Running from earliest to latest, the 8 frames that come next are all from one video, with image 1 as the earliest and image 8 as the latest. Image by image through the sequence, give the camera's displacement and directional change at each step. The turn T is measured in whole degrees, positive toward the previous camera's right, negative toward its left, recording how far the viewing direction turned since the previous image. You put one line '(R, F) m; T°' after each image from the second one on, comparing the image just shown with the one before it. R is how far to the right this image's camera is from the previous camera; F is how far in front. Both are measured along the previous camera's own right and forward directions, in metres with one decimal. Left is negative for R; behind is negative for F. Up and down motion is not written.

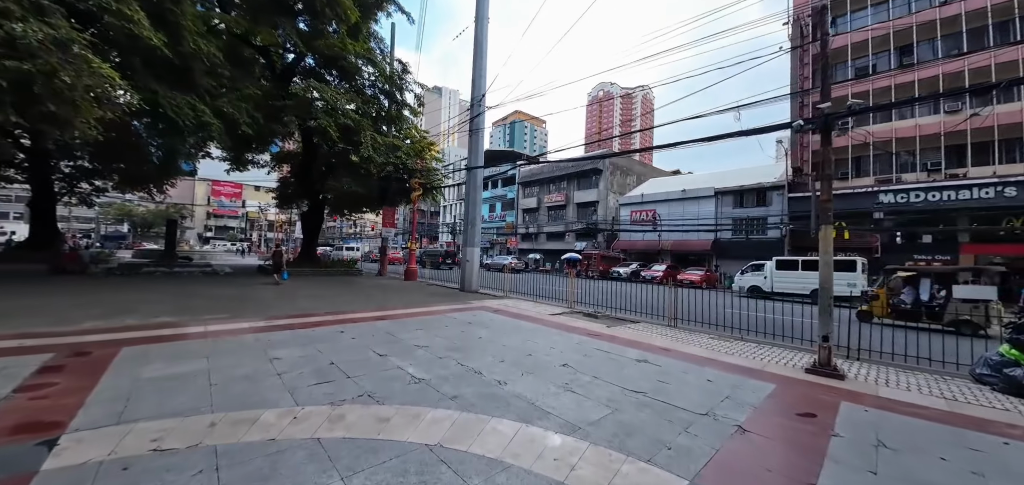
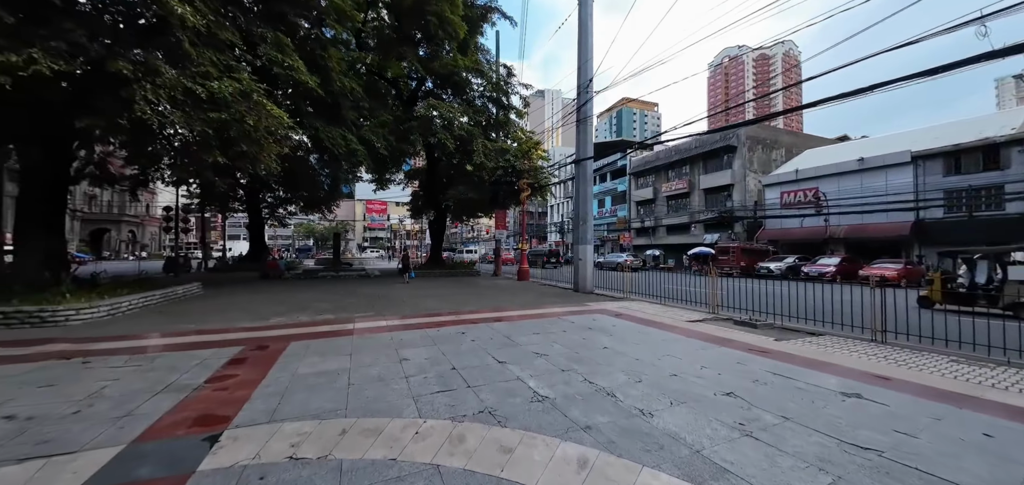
(-0.2, +0.6) m; -17°
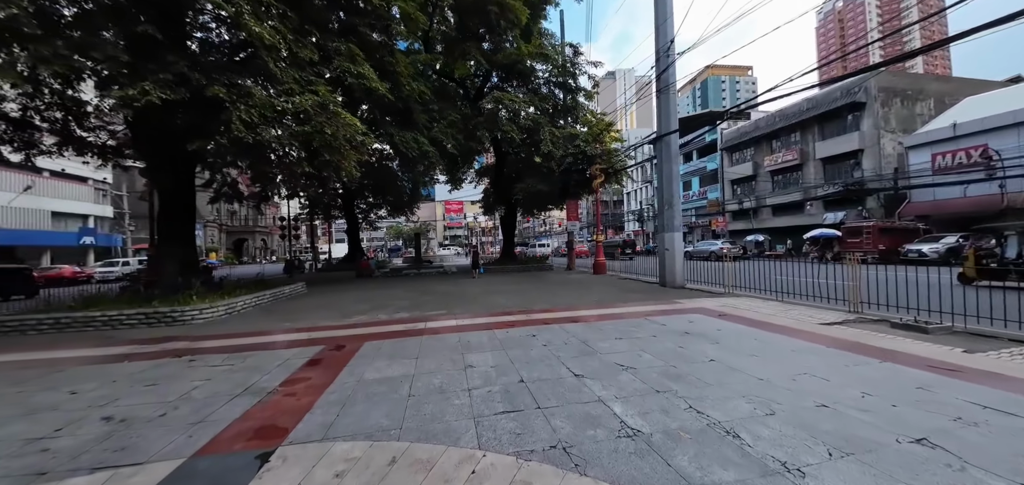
(0.0, +0.7) m; -12°
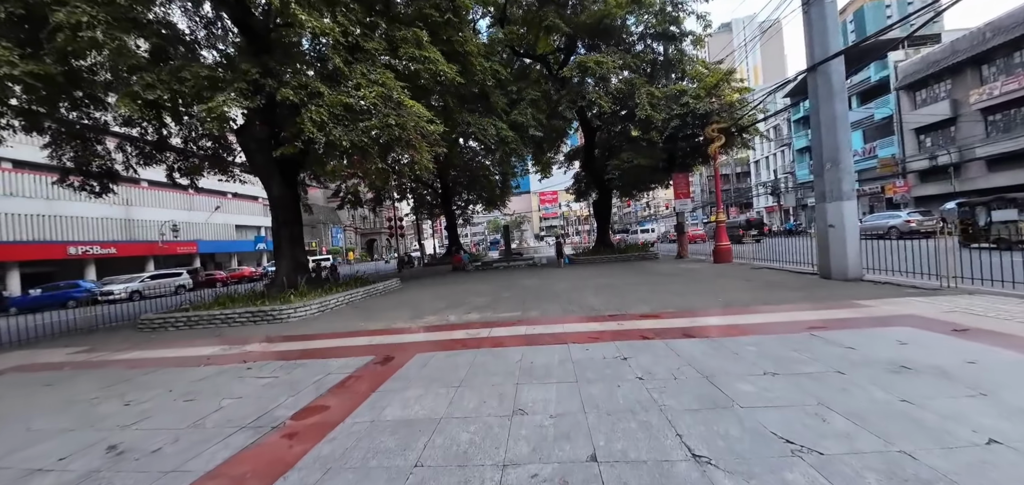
(+0.3, +1.5) m; -16°
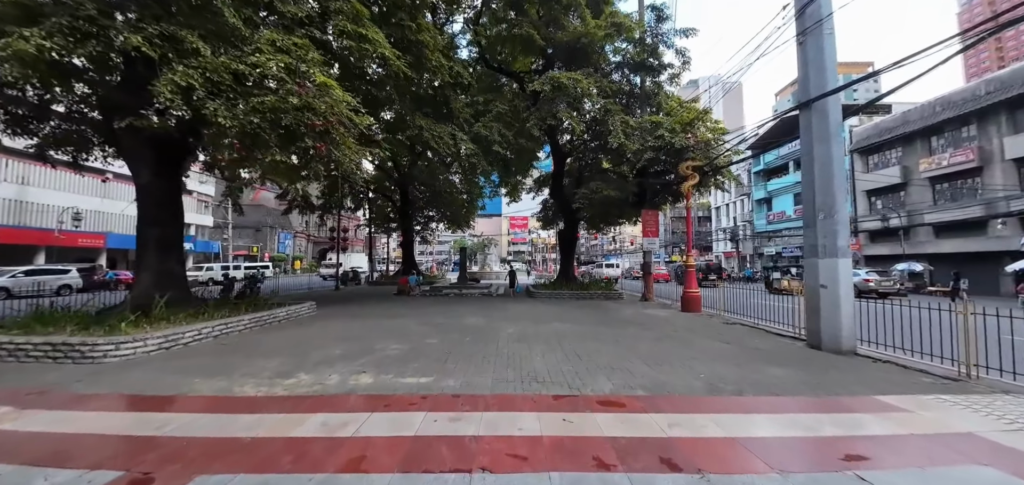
(+0.6, +1.8) m; +5°
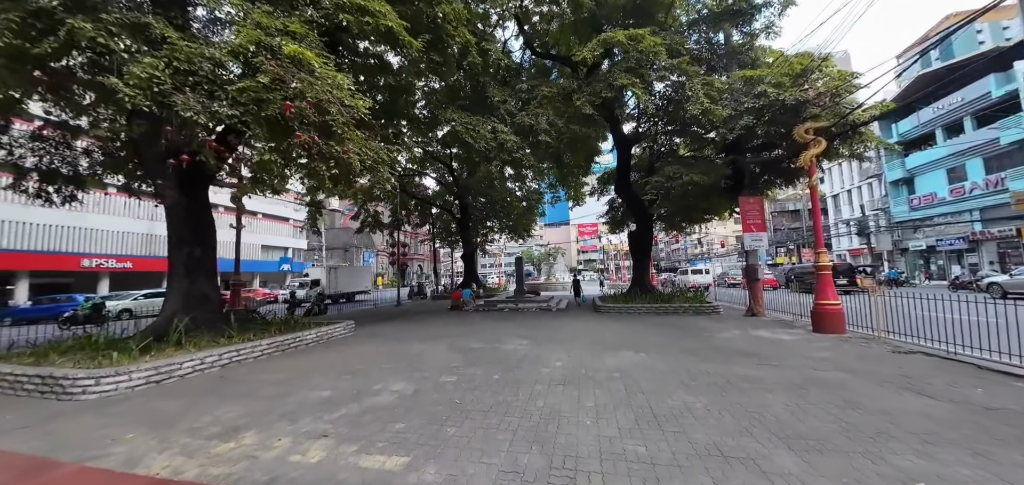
(+0.5, +1.9) m; -11°
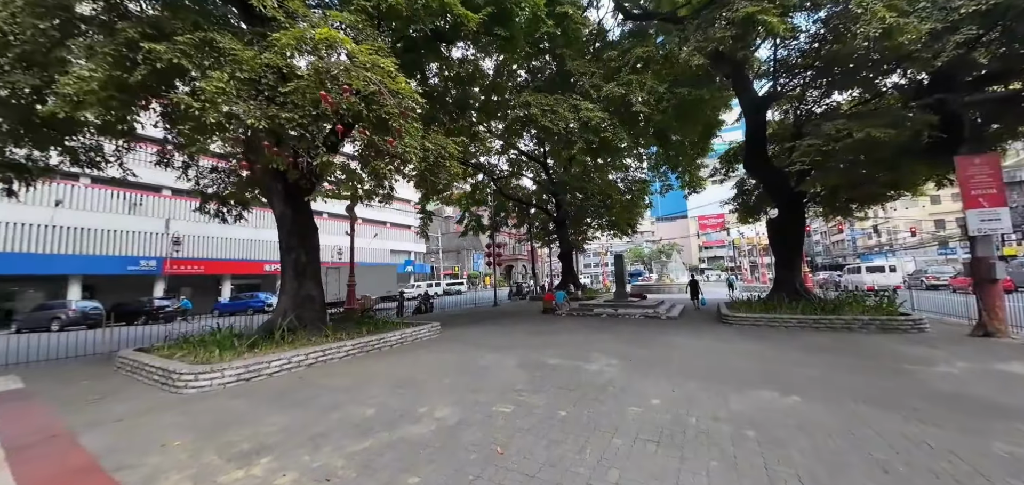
(+0.4, +1.3) m; -17°
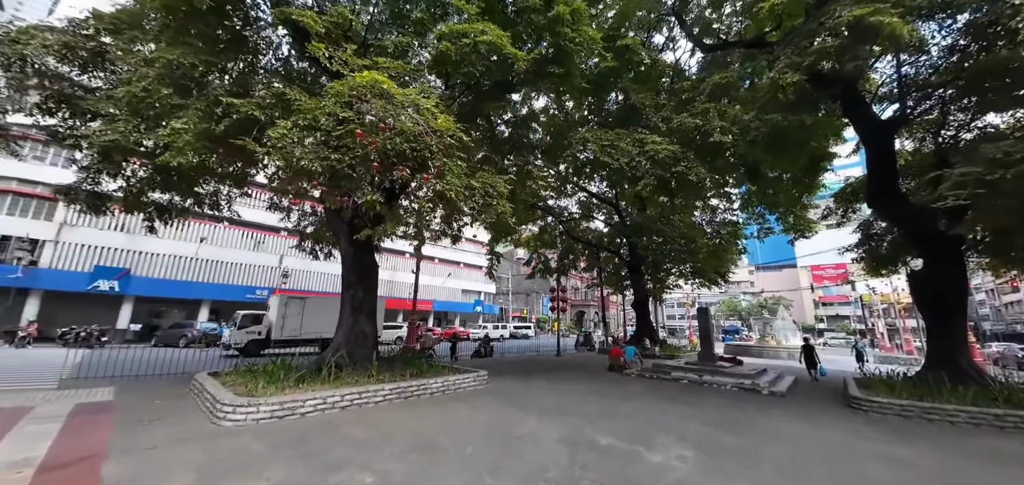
(+0.5, +0.7) m; -12°
